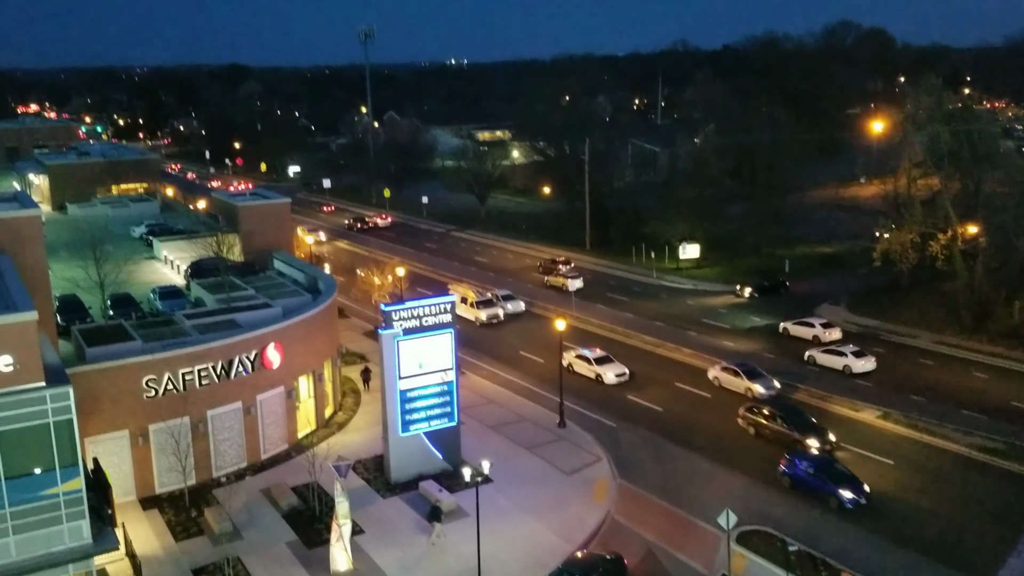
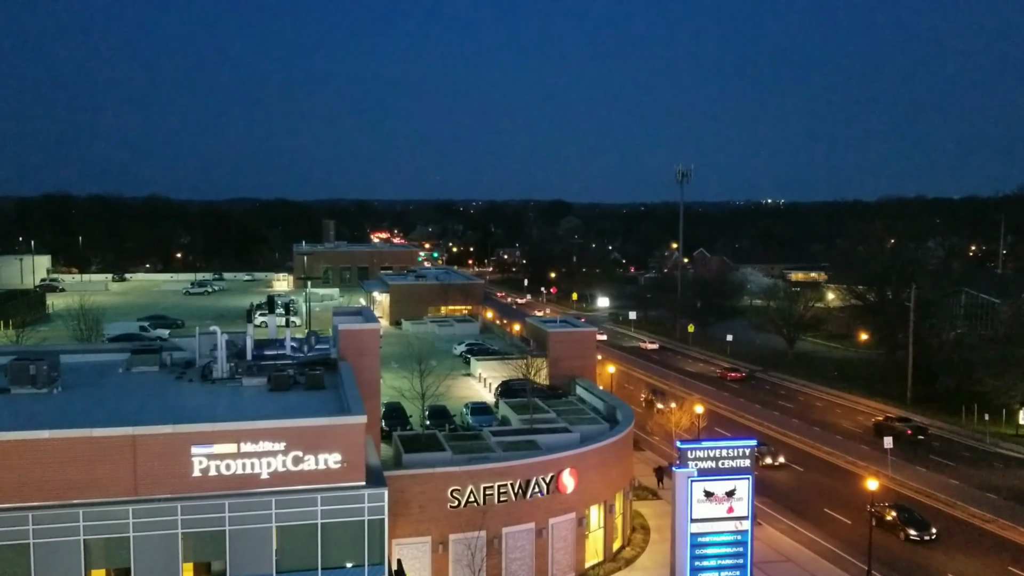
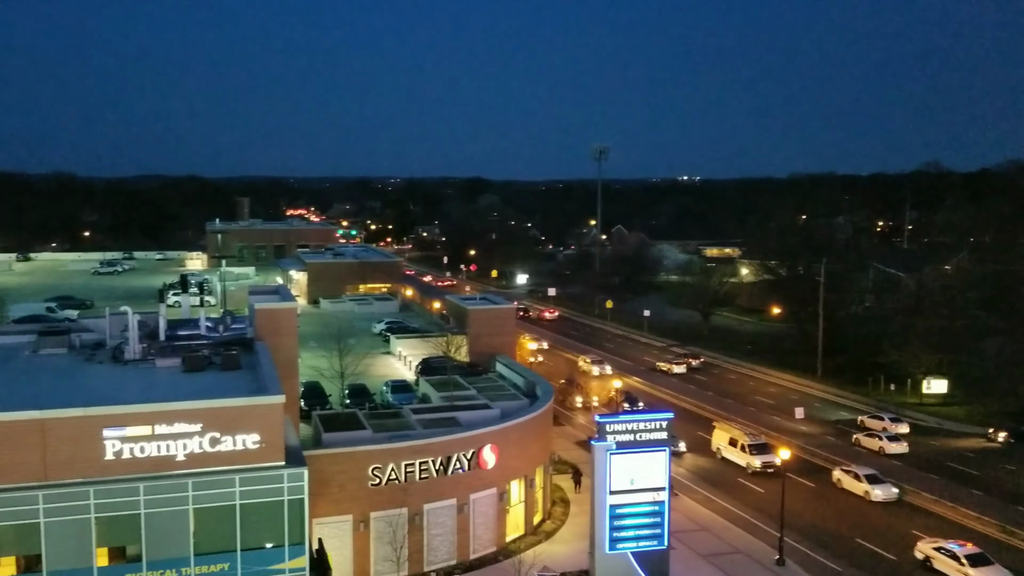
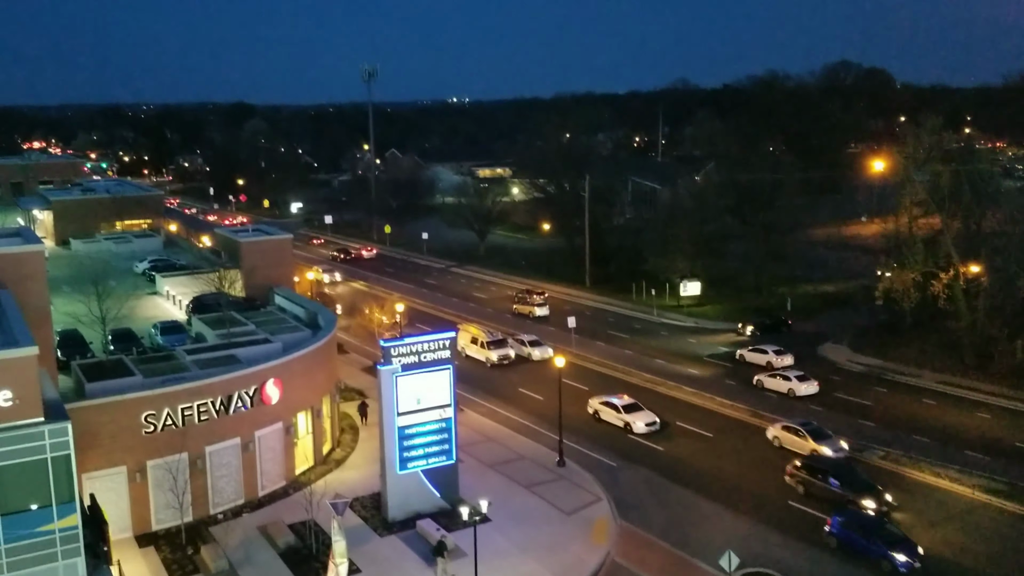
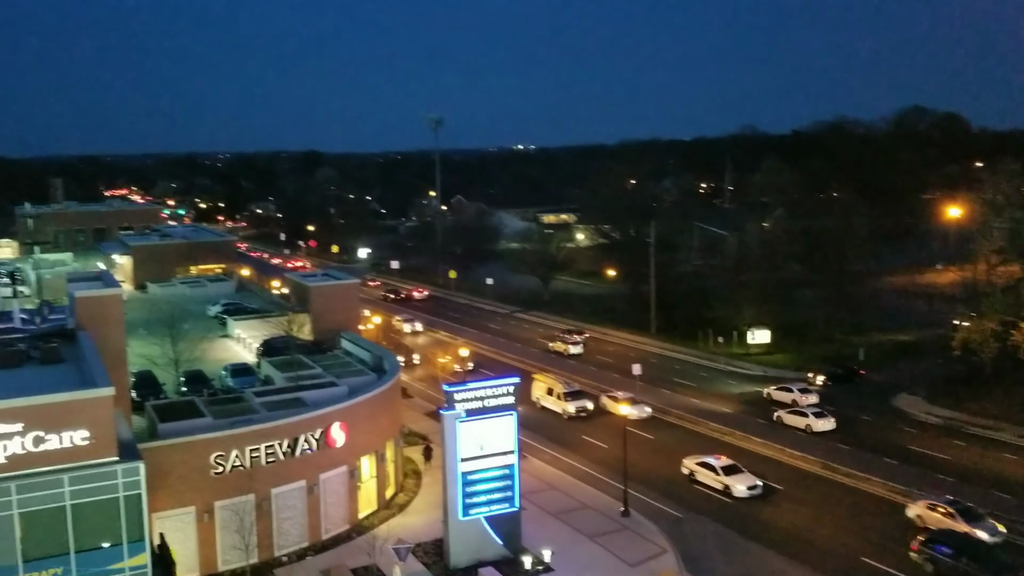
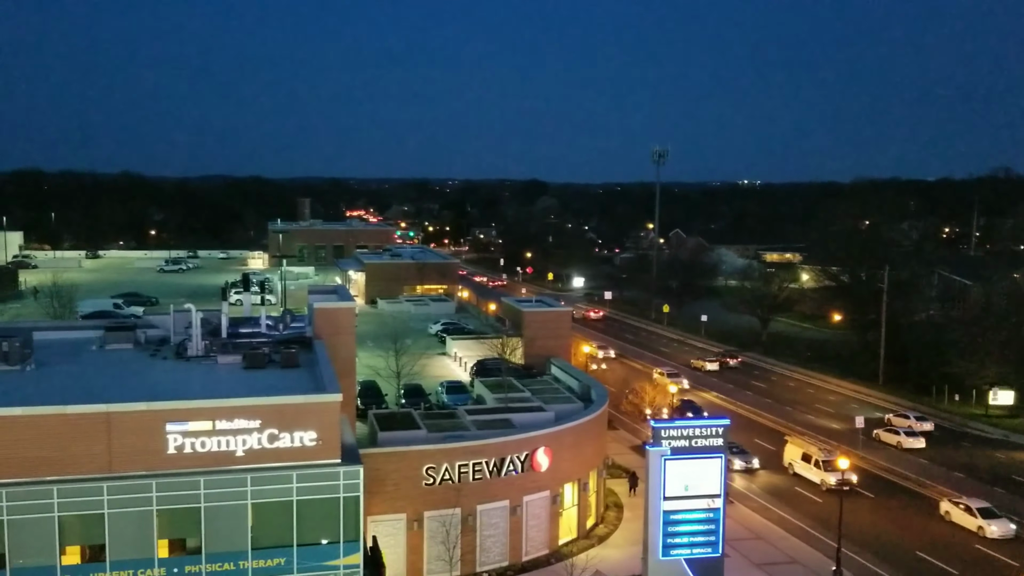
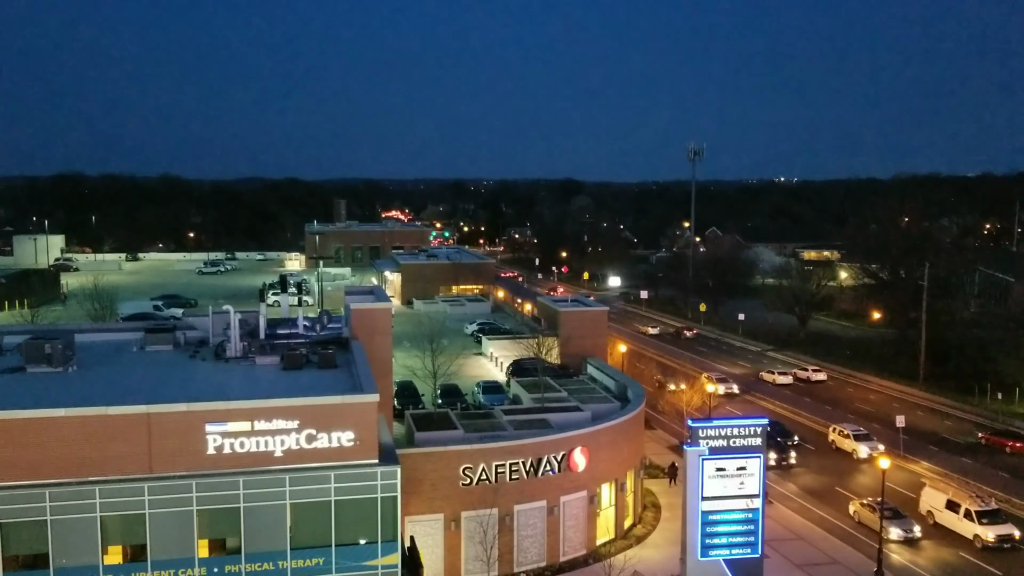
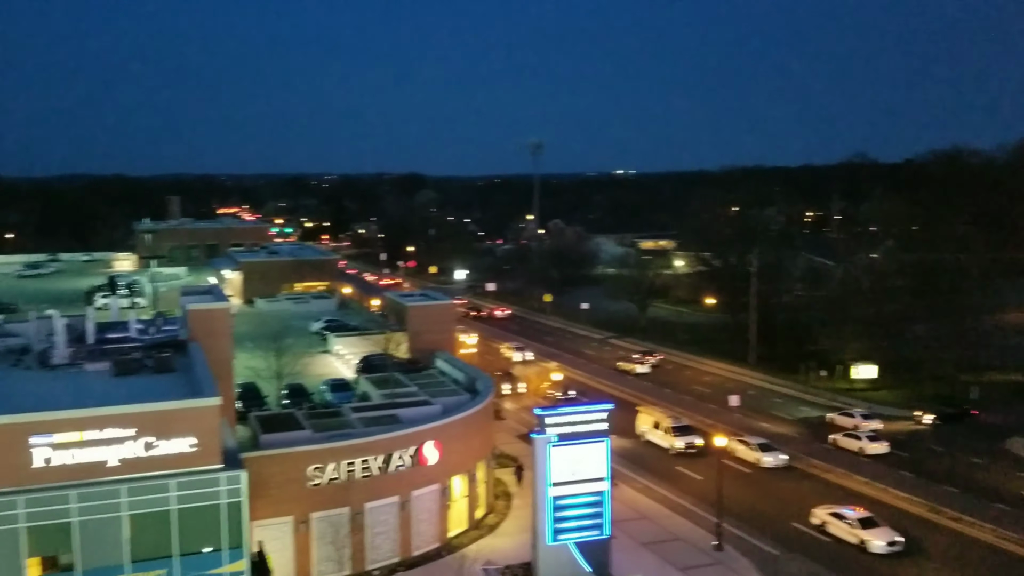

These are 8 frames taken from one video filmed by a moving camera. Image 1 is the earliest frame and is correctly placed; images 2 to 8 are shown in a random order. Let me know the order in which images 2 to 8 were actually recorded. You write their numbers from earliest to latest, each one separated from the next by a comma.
4, 5, 8, 3, 6, 7, 2
